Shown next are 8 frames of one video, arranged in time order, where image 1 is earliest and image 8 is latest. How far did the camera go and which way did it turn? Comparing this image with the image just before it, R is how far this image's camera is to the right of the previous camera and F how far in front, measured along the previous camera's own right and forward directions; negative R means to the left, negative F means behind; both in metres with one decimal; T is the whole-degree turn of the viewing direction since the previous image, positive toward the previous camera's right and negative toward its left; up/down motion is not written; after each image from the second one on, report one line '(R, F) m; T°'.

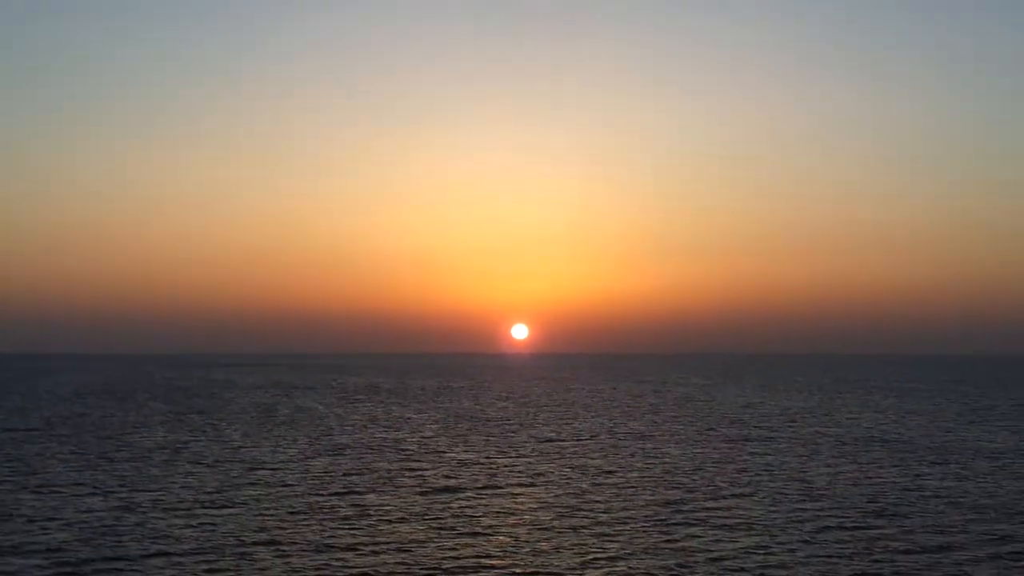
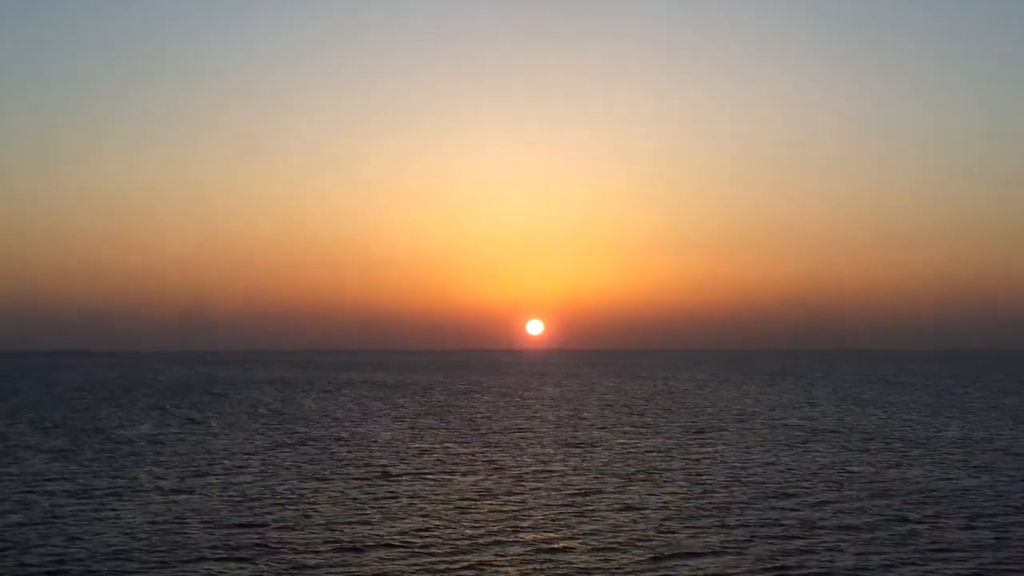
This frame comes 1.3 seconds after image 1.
(+4.9, -3.4) m; -1°
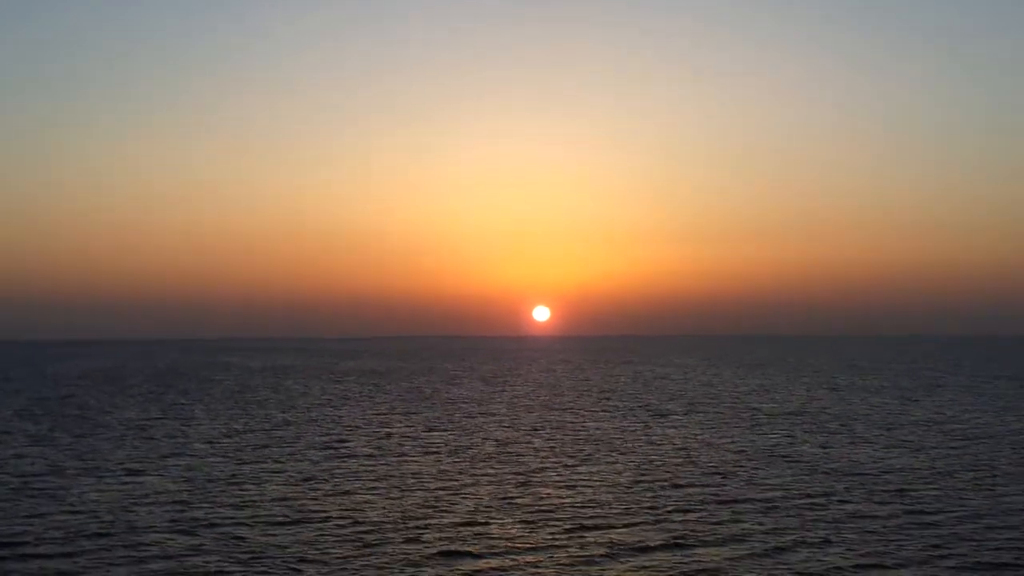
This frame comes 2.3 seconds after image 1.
(+3.3, -2.2) m; 0°
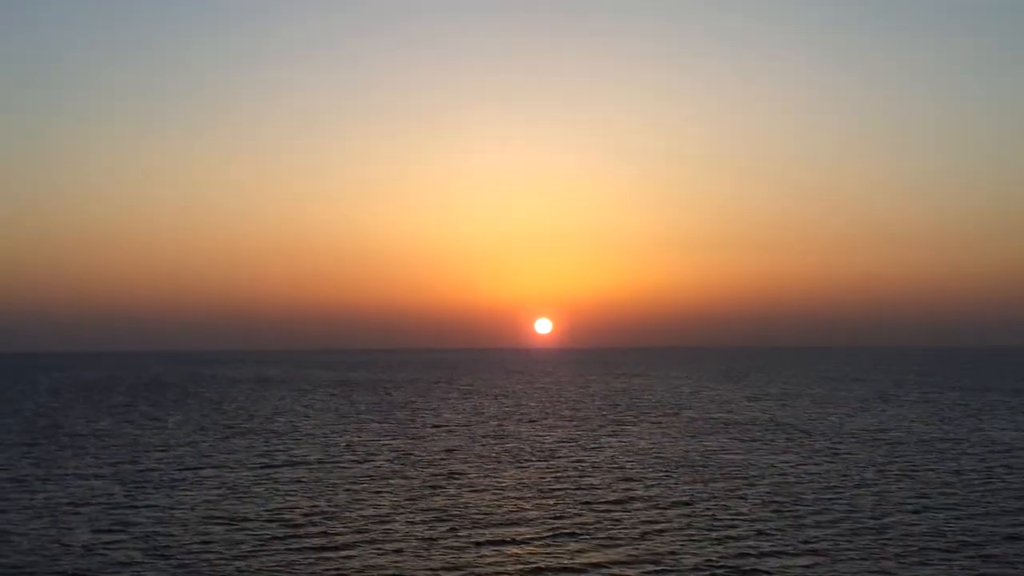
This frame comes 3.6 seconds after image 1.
(+4.4, -3.4) m; 0°
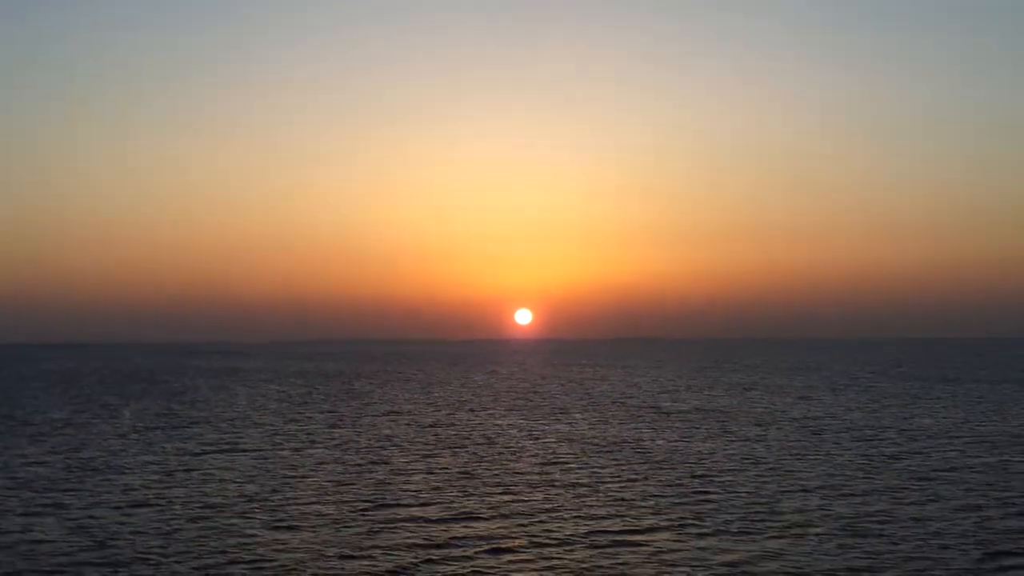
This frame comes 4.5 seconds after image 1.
(+2.9, -2.1) m; +1°
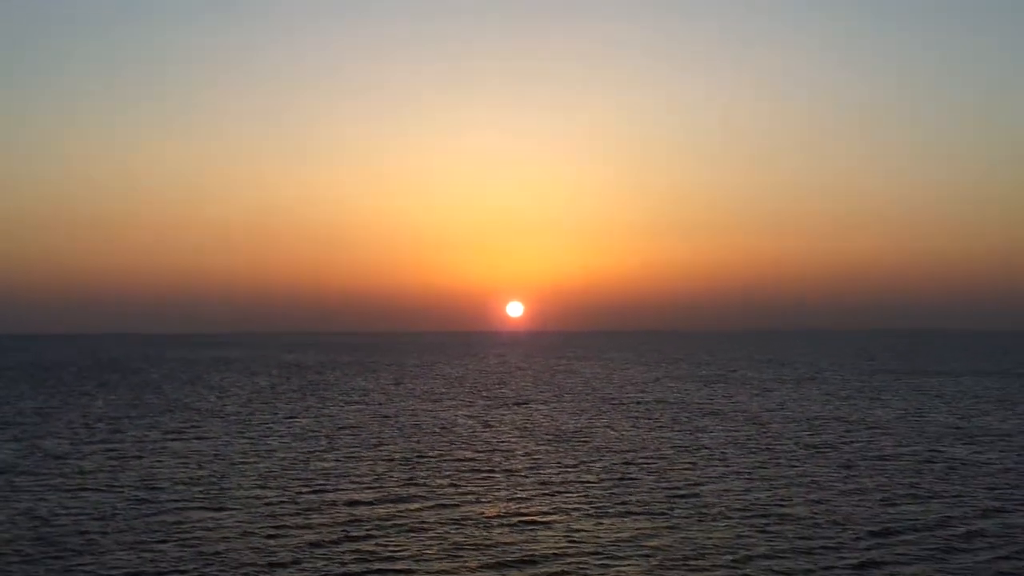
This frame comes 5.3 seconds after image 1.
(+2.5, -1.7) m; +1°
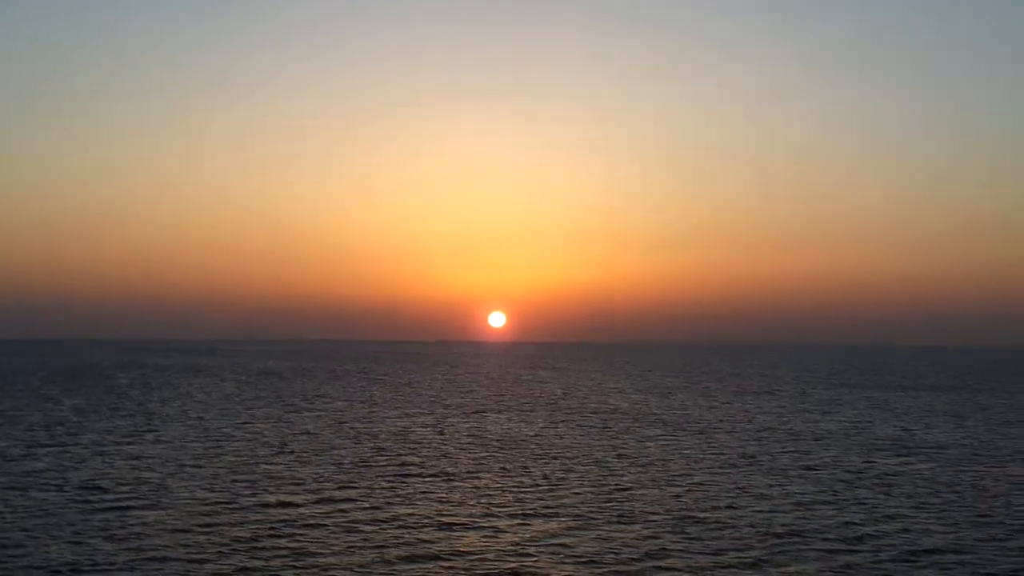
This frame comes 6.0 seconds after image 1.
(+1.9, -1.6) m; +1°
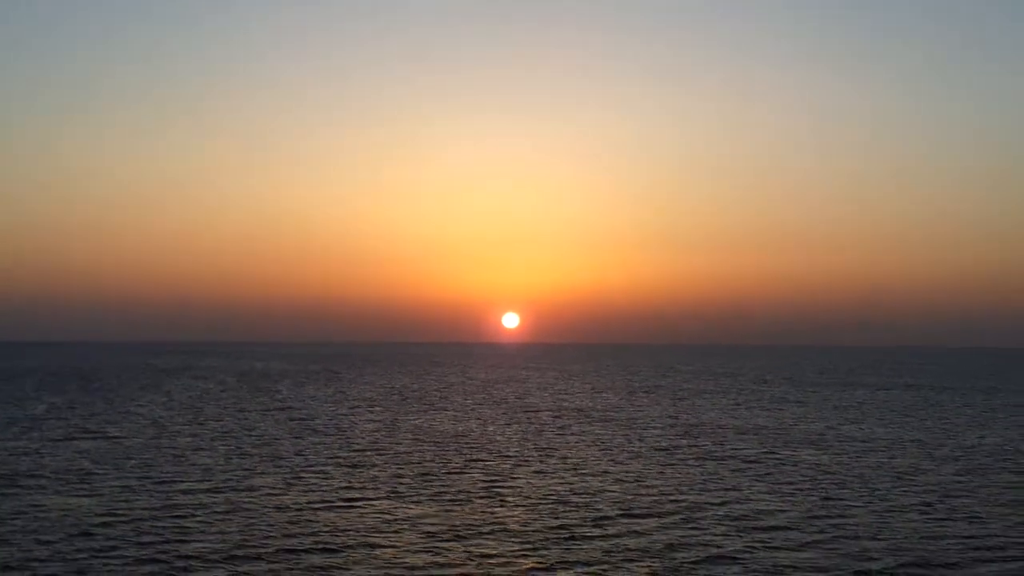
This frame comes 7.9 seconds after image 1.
(+5.5, -3.5) m; -1°
